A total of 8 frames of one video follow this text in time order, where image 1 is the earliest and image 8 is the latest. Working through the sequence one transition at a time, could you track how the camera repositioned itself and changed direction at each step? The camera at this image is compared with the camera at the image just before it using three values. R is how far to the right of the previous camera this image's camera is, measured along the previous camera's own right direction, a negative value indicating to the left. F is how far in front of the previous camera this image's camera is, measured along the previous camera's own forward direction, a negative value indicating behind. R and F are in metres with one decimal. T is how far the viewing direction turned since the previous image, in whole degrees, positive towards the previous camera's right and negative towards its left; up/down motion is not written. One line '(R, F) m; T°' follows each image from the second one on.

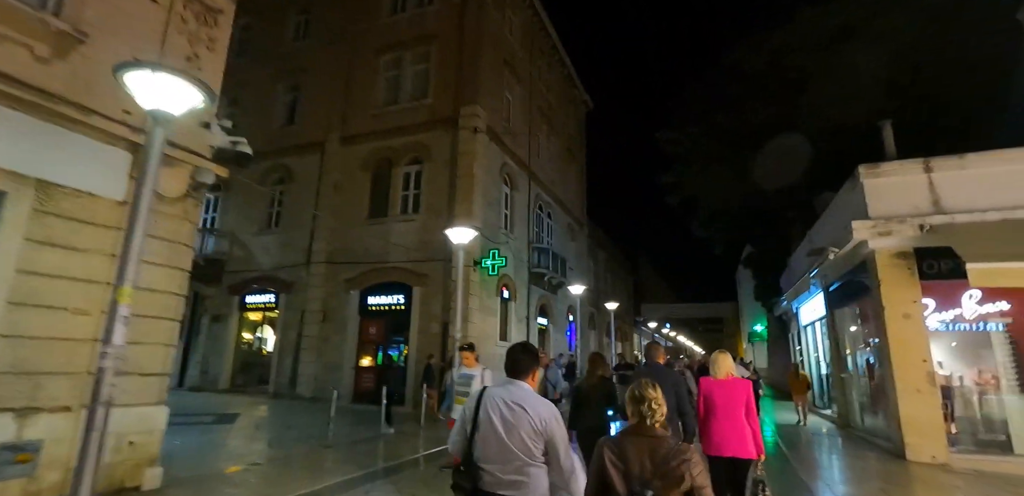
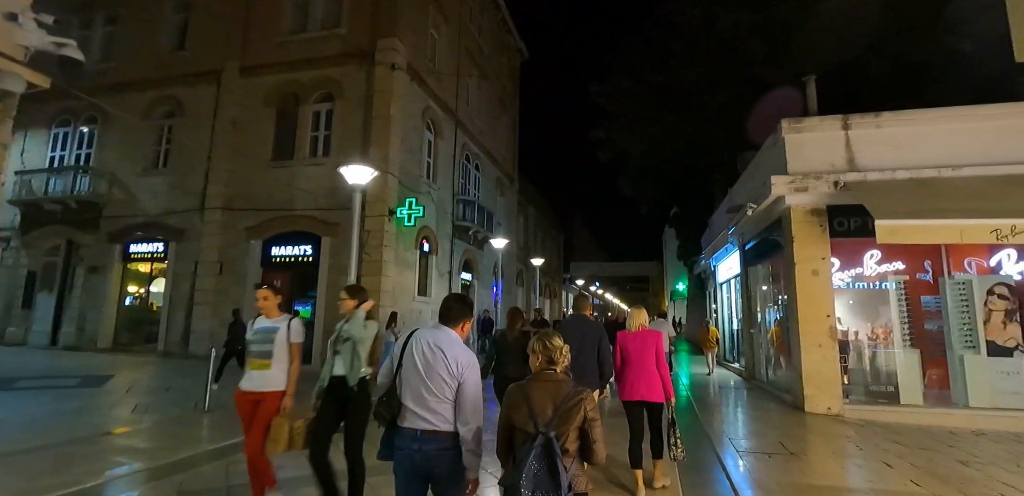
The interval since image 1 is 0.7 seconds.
(+0.5, +0.8) m; +7°
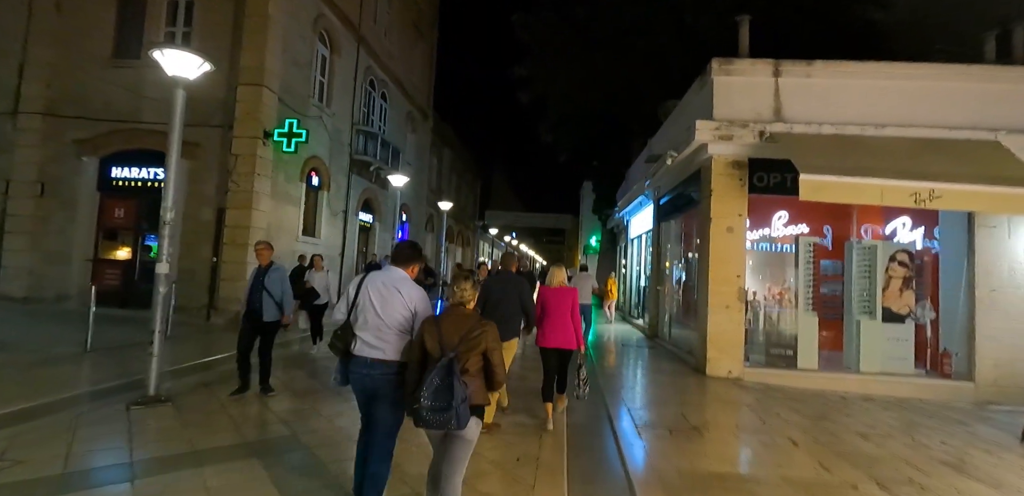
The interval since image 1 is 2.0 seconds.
(+0.5, +1.3) m; +9°
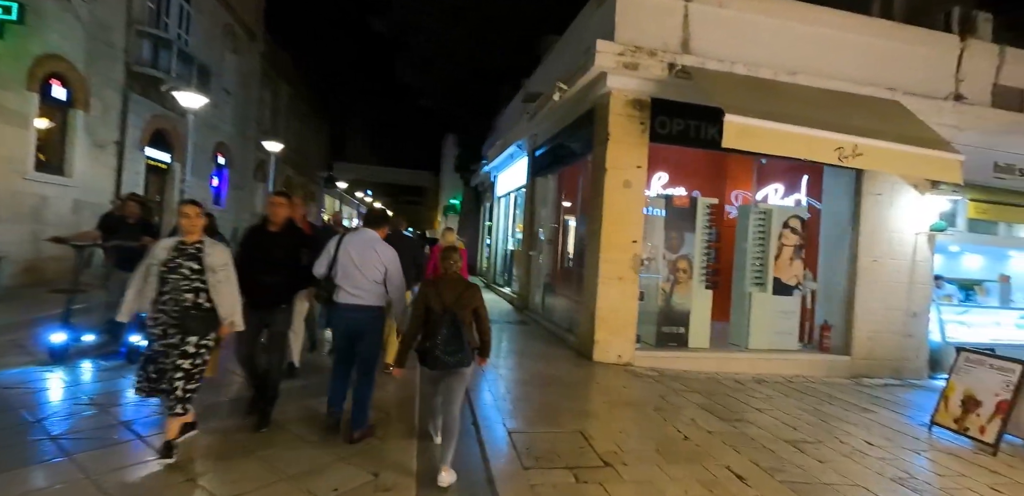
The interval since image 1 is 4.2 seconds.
(+0.3, +2.2) m; +16°
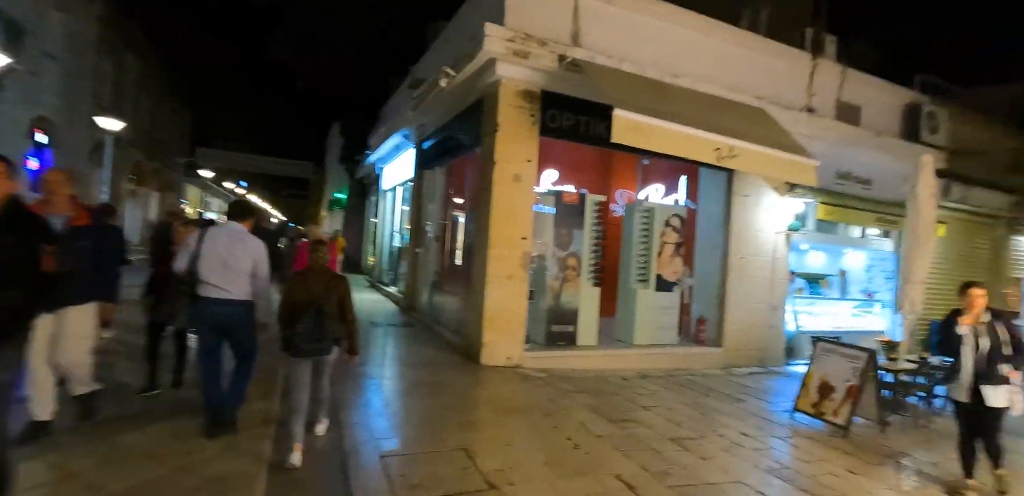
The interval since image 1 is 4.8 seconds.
(+0.1, +0.4) m; +12°
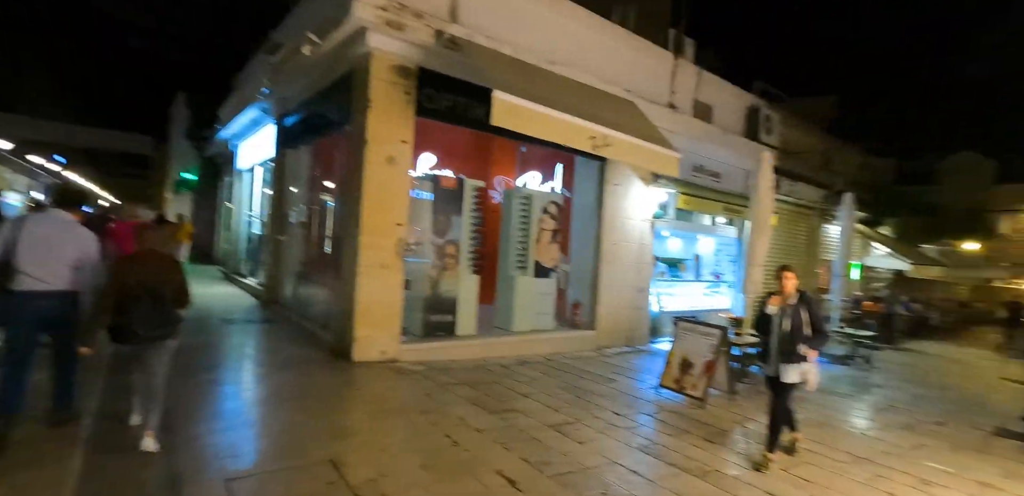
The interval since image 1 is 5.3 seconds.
(0.0, +0.3) m; +14°
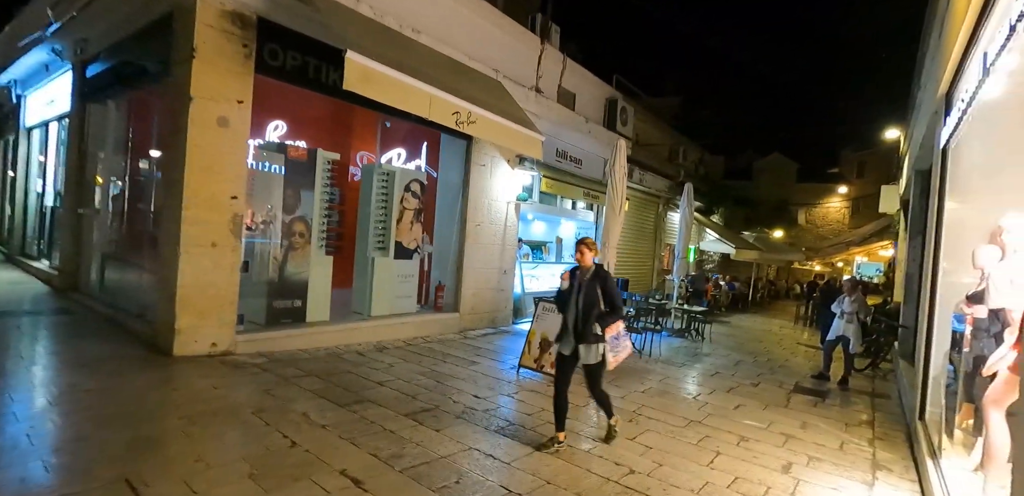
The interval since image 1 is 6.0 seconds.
(+0.1, +0.2) m; +15°
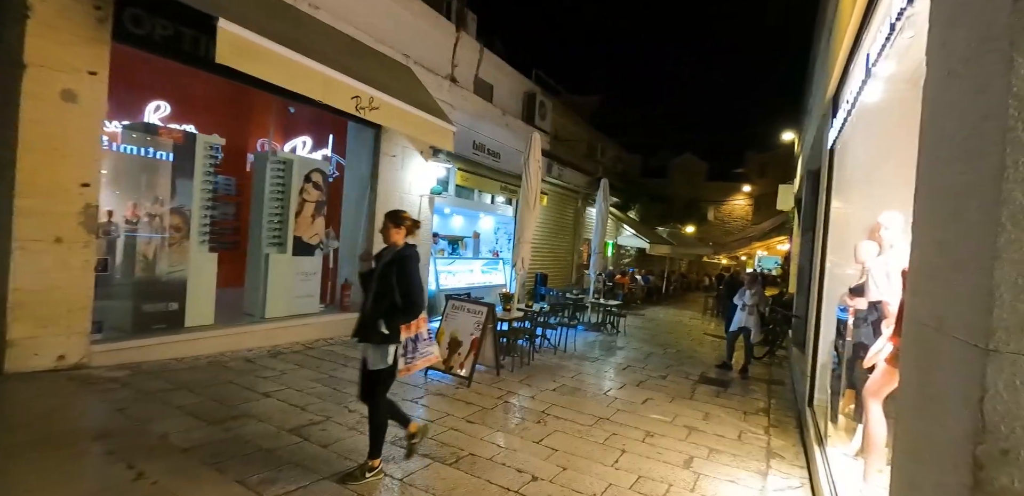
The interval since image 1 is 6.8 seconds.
(+0.2, +0.2) m; +8°
